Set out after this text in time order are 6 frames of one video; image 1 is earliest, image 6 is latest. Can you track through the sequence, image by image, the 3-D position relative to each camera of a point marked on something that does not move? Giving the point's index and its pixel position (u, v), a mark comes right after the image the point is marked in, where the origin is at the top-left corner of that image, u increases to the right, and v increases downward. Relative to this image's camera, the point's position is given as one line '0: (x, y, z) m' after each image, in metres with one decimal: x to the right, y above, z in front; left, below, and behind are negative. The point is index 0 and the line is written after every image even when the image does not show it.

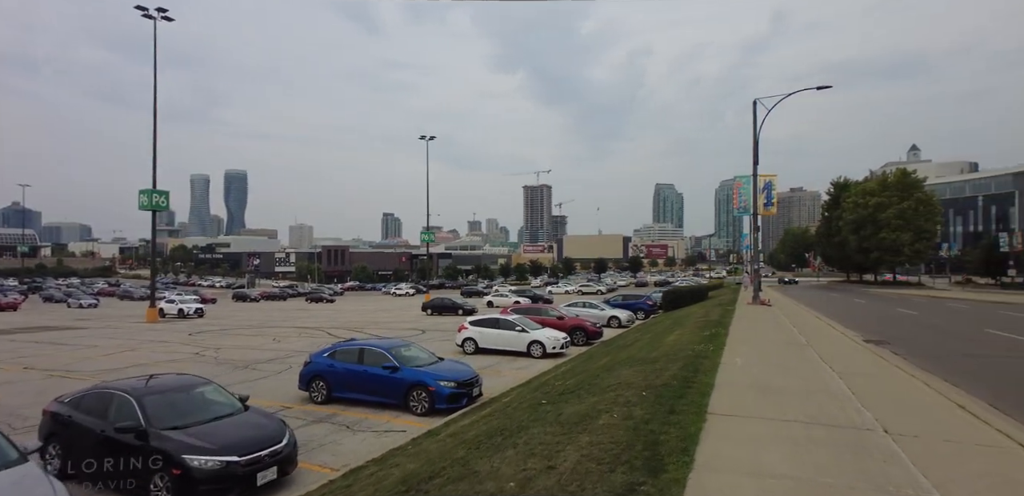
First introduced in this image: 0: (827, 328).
0: (+9.4, -2.4, +13.8) m
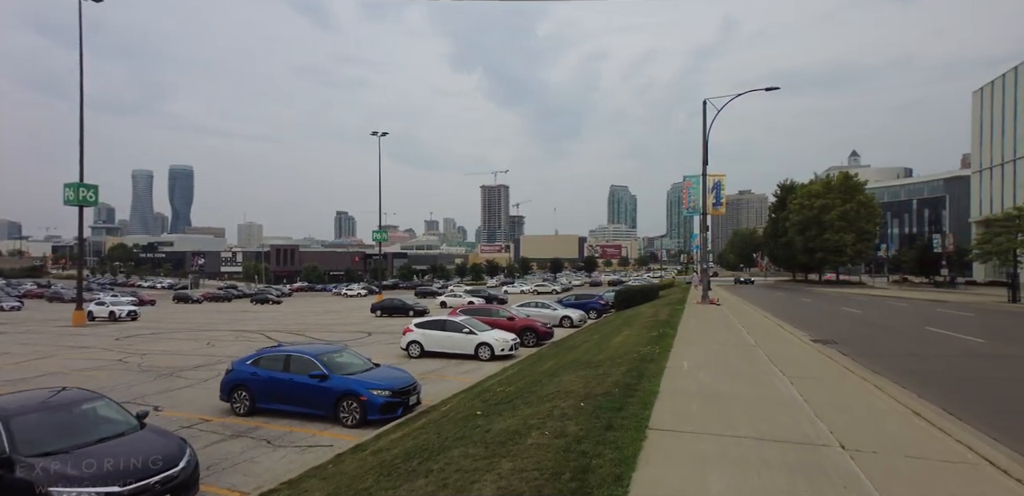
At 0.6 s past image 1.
0: (+7.7, -2.4, +13.7) m
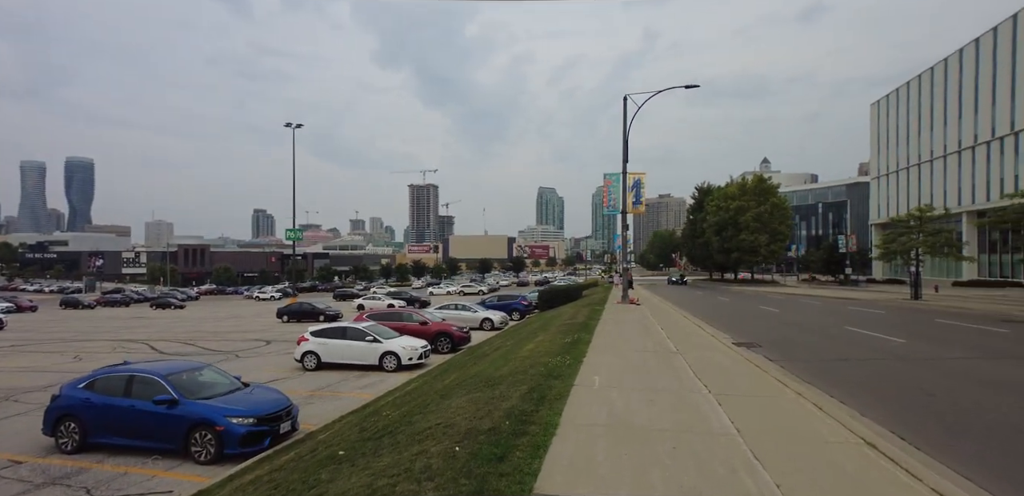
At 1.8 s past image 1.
0: (+5.1, -2.3, +13.0) m
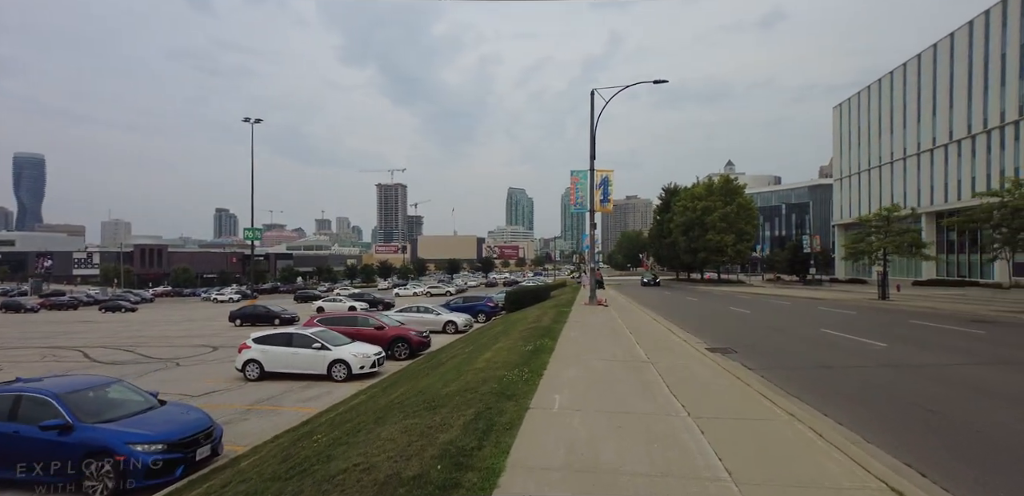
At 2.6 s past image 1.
0: (+4.0, -2.2, +12.2) m
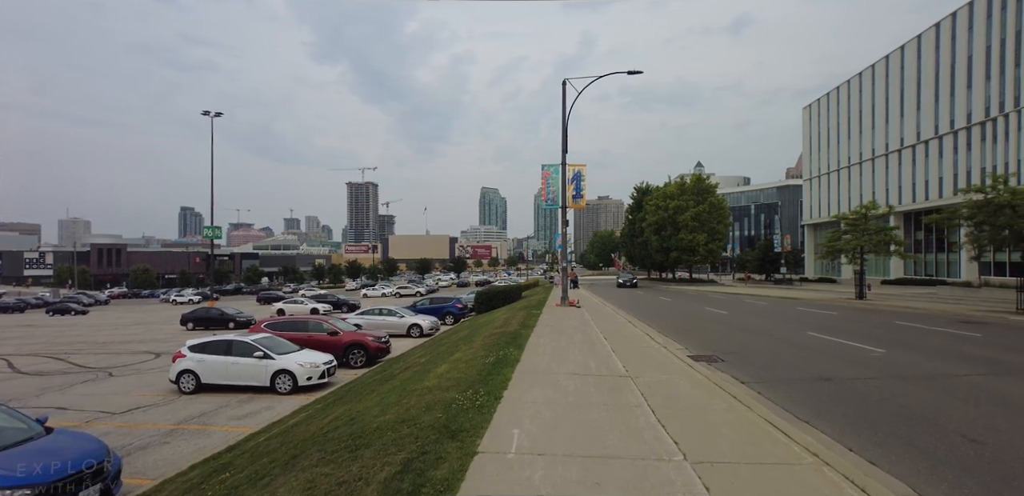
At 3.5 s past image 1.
0: (+3.1, -2.2, +11.0) m
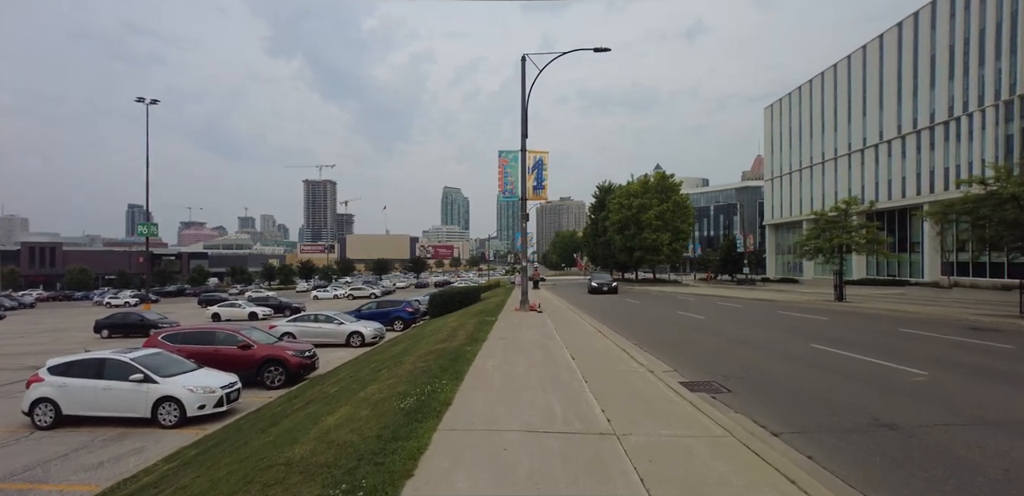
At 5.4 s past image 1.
0: (+2.0, -2.0, +8.8) m
